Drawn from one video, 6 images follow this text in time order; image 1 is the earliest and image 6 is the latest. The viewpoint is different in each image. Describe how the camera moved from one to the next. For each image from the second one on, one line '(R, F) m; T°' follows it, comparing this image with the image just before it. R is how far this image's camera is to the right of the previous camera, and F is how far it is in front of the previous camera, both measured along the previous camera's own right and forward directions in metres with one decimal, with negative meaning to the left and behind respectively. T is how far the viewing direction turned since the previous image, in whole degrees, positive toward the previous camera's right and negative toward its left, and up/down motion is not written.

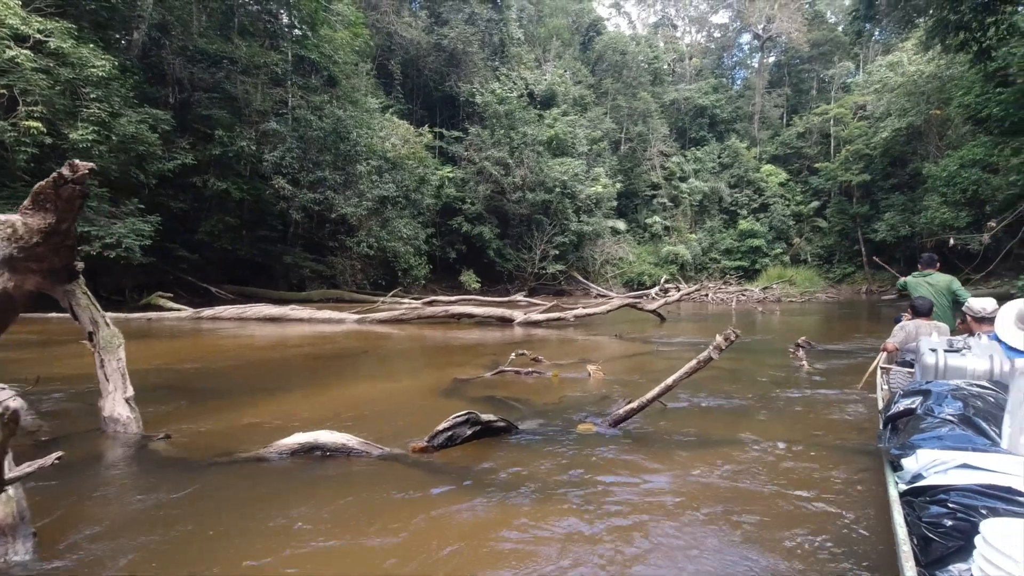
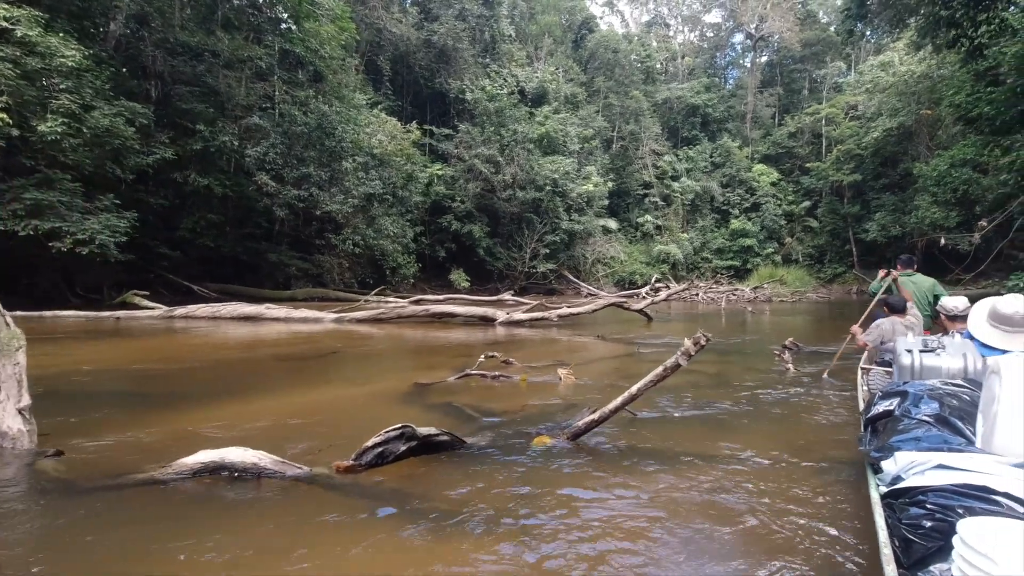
(+0.2, +0.3) m; +1°
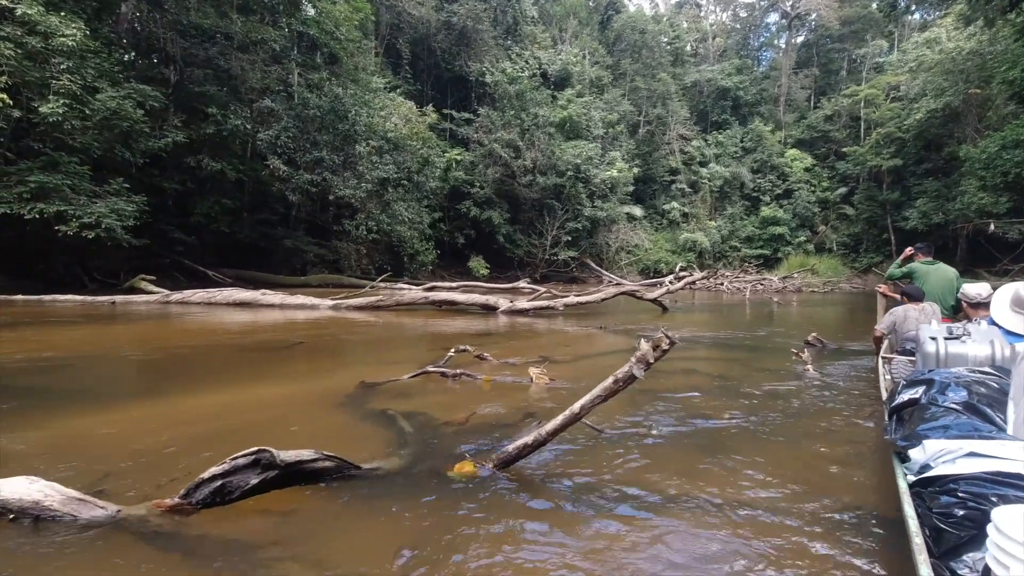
(+0.3, +0.5) m; -3°
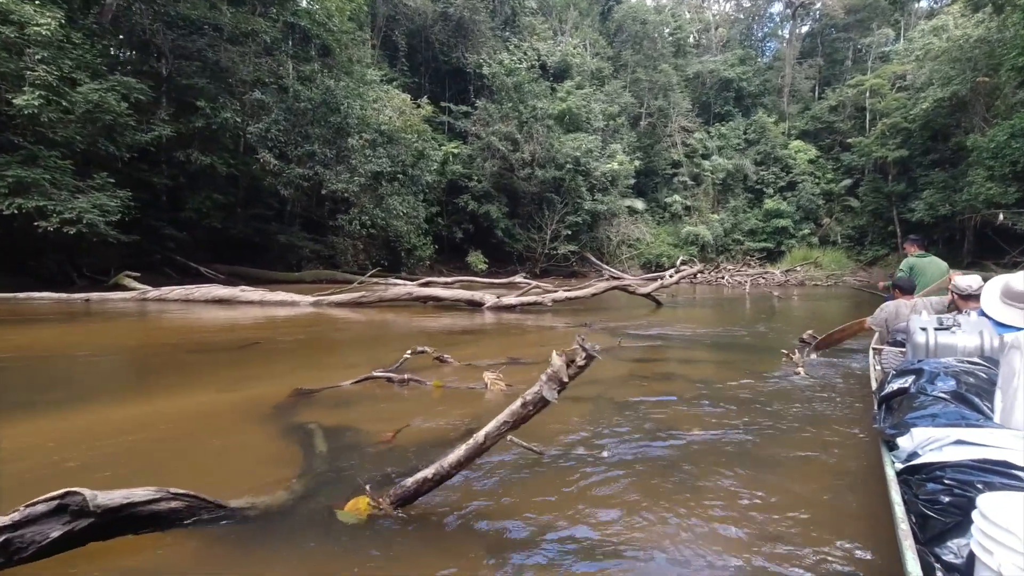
(+0.3, +0.3) m; 0°
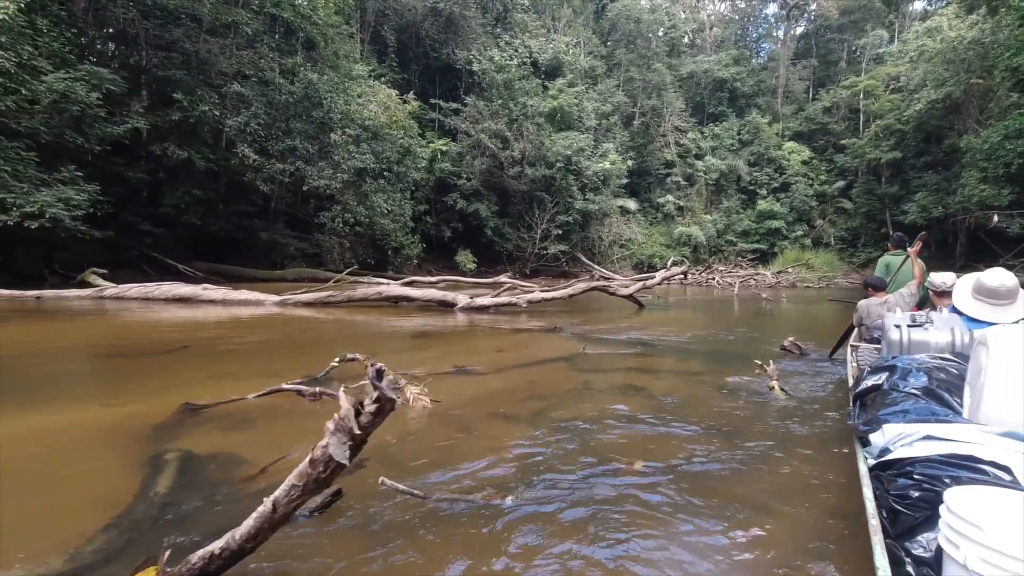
(+0.3, +0.4) m; +1°
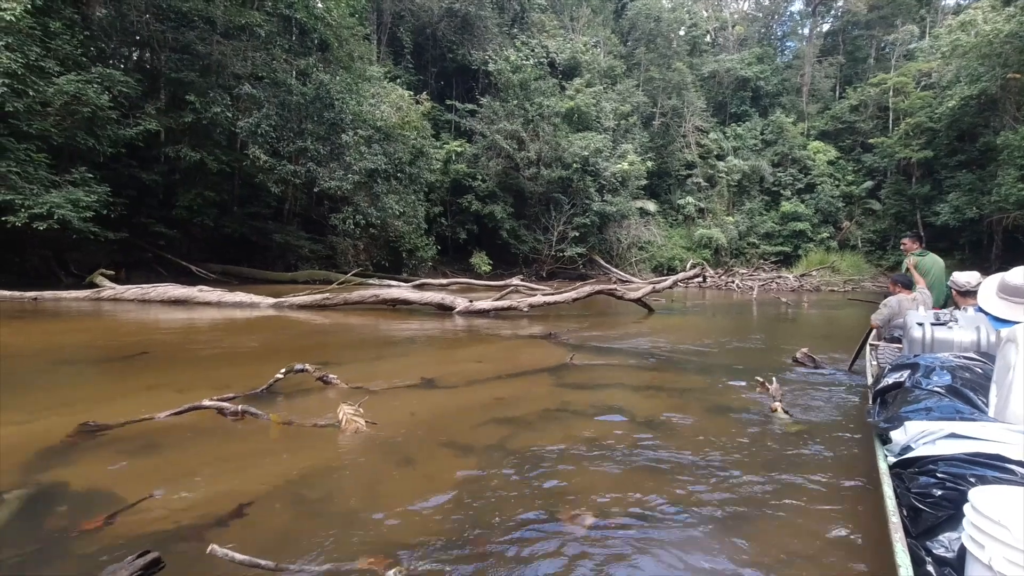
(+0.3, +0.3) m; -2°
